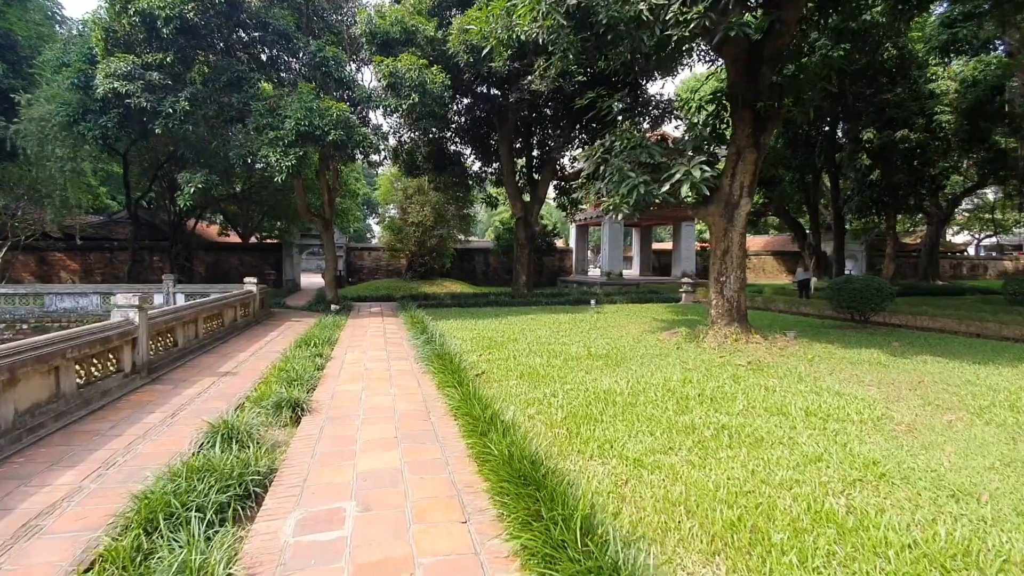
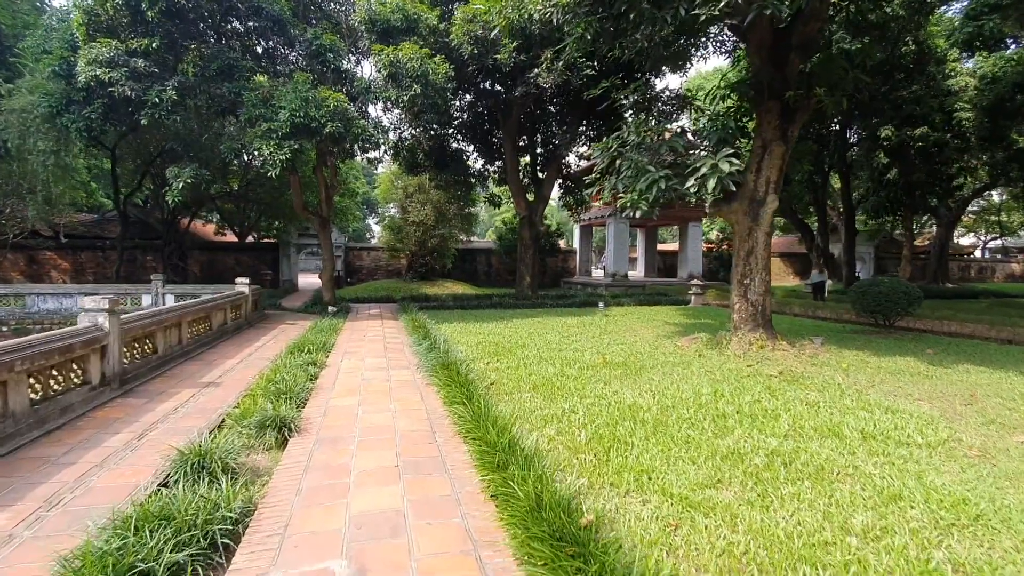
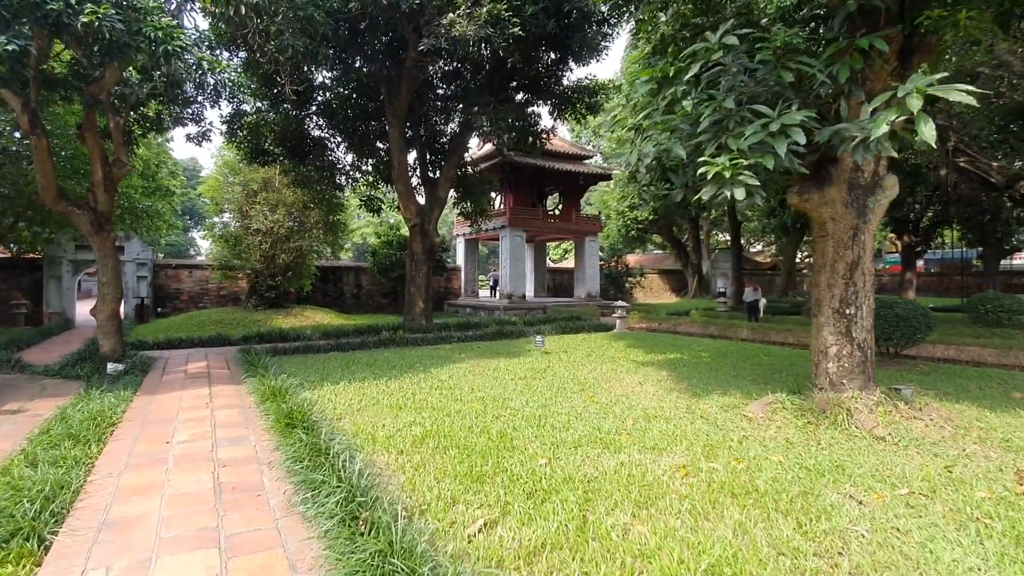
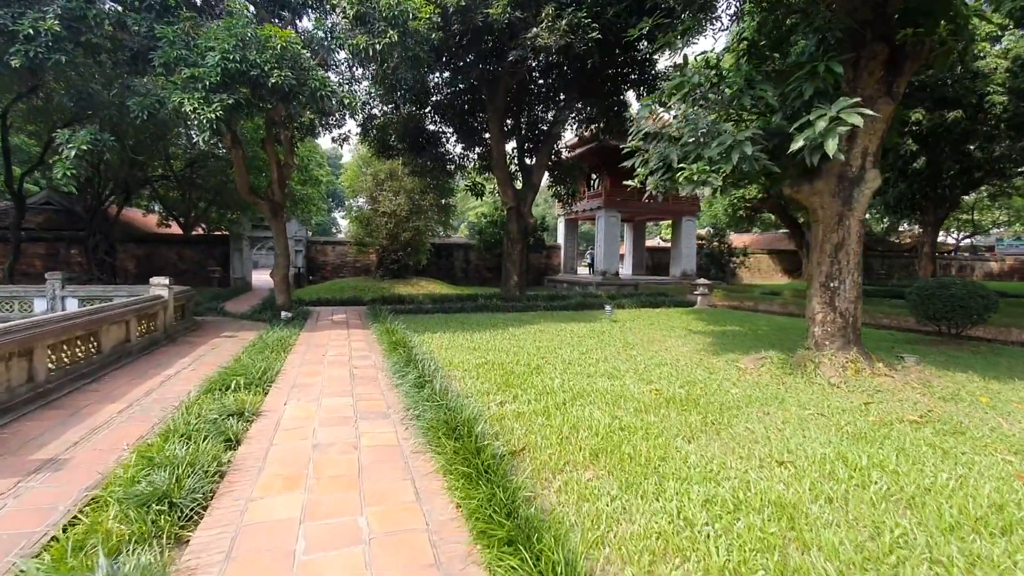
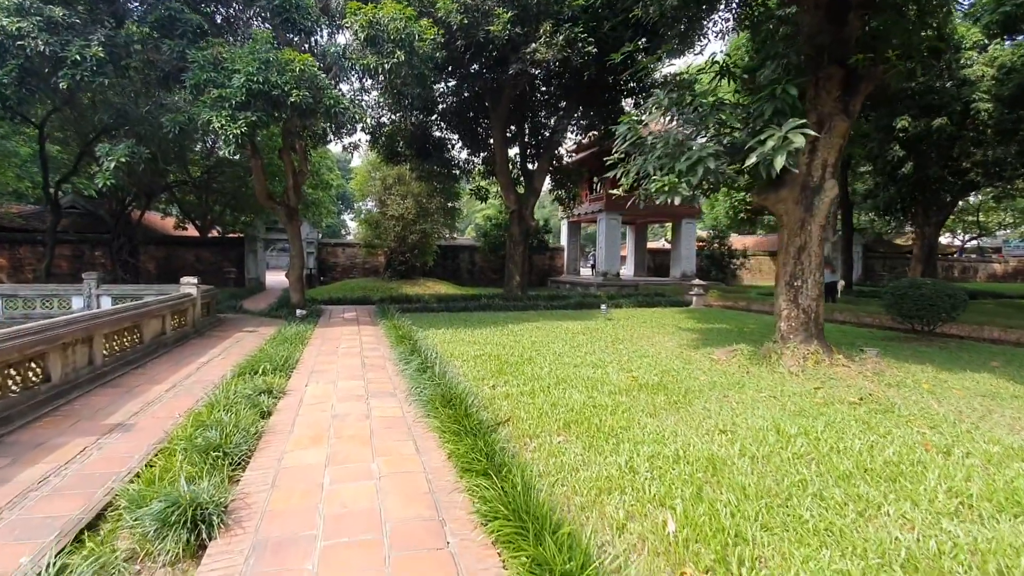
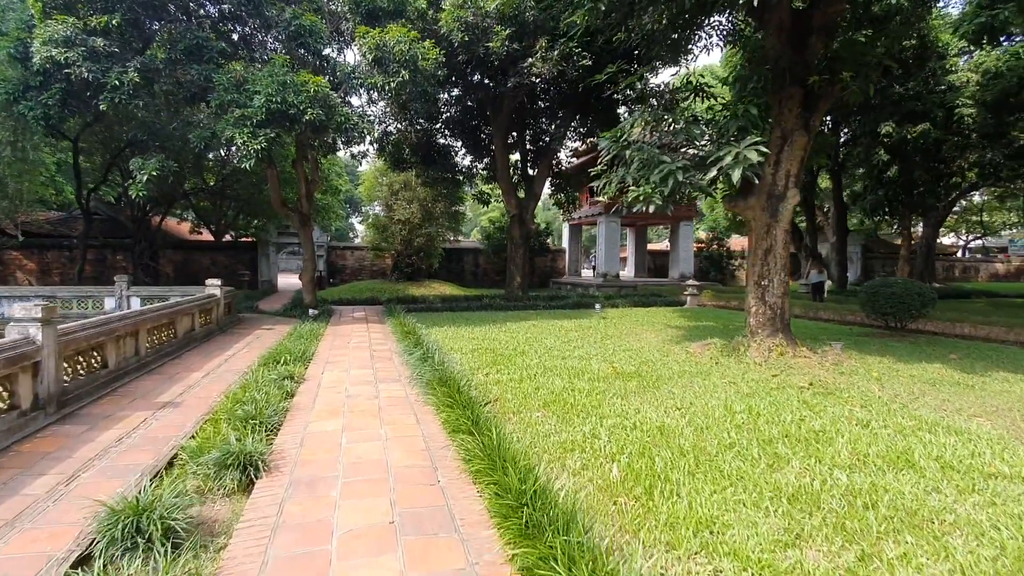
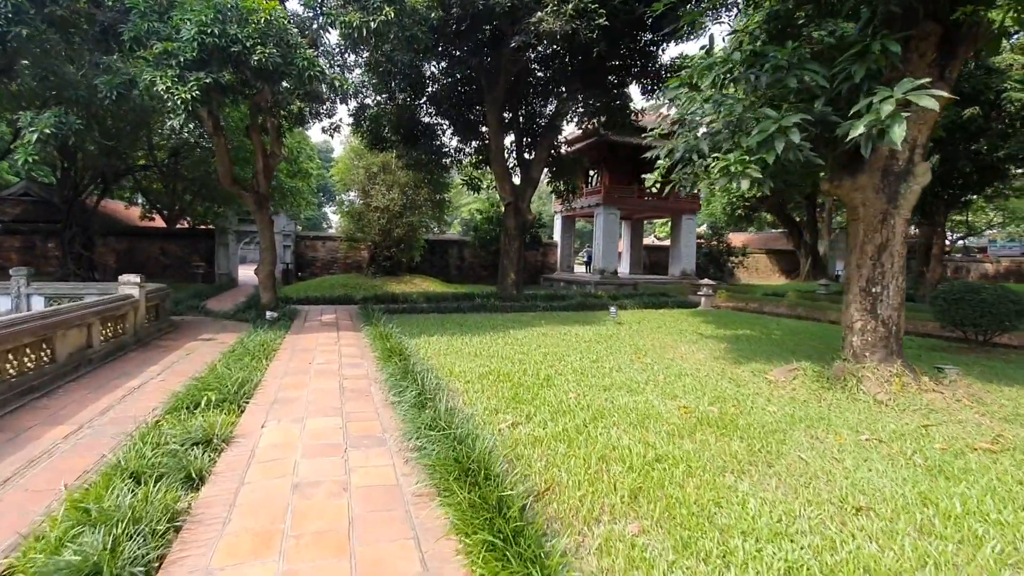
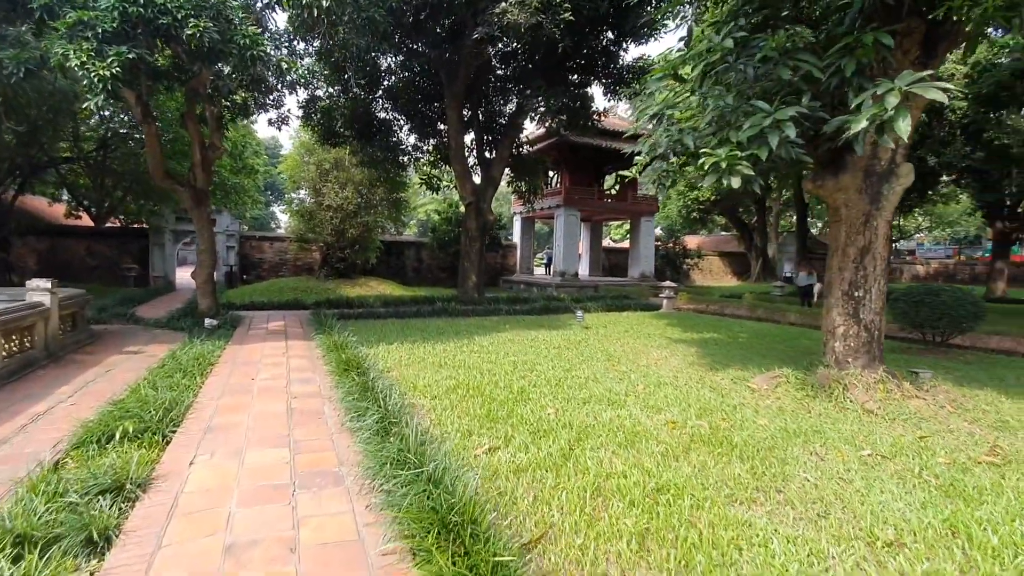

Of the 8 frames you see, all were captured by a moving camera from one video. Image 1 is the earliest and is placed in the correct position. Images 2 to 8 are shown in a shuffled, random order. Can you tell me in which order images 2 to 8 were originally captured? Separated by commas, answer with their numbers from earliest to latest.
2, 6, 5, 4, 7, 8, 3
